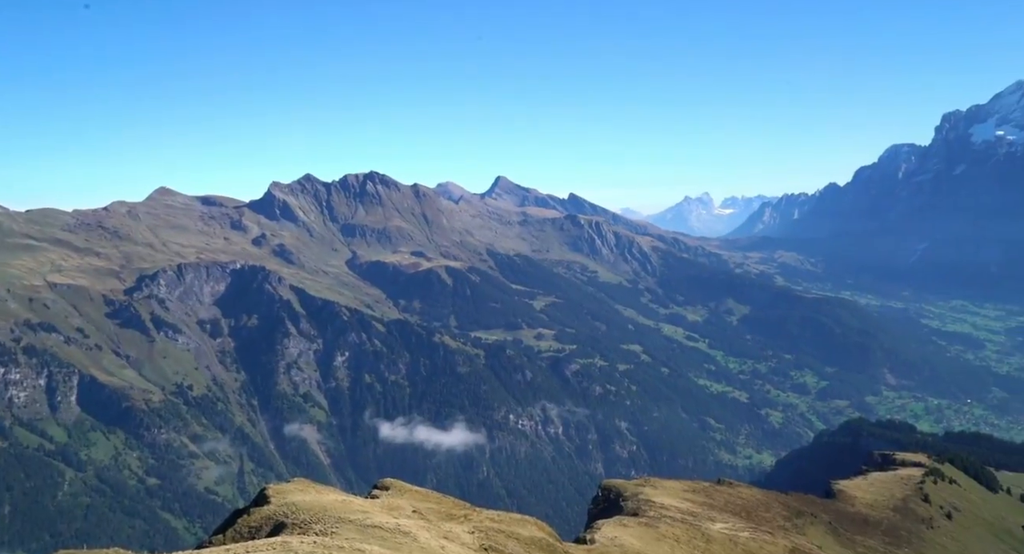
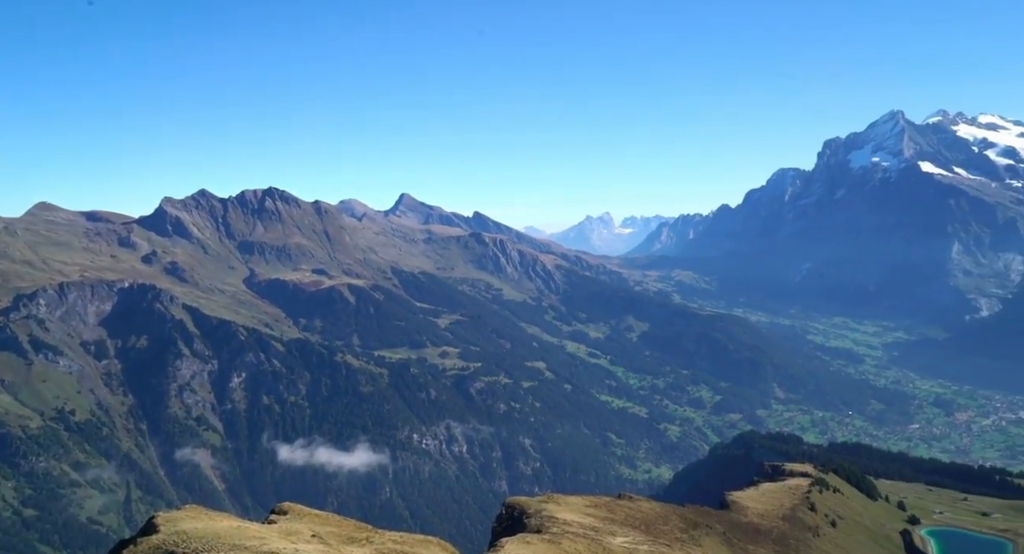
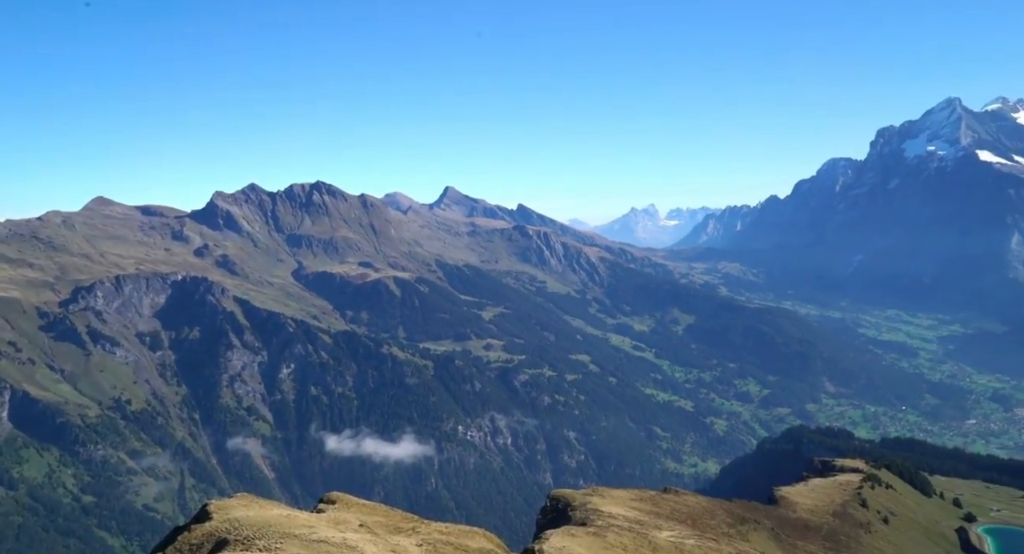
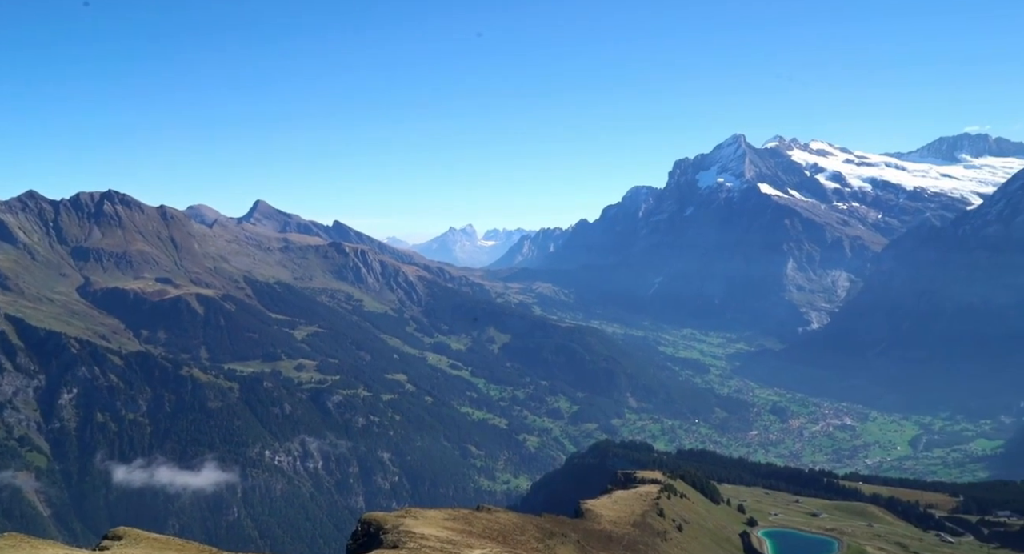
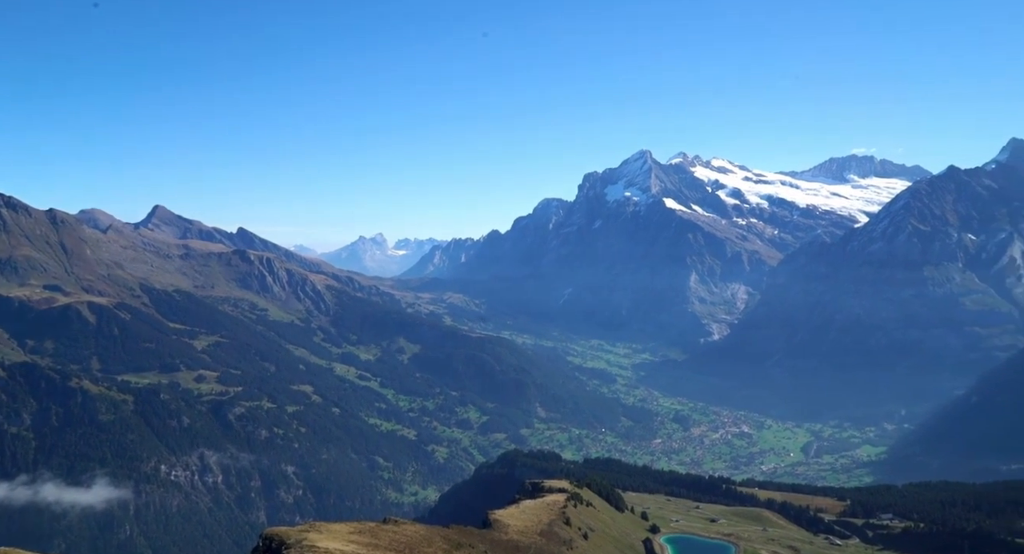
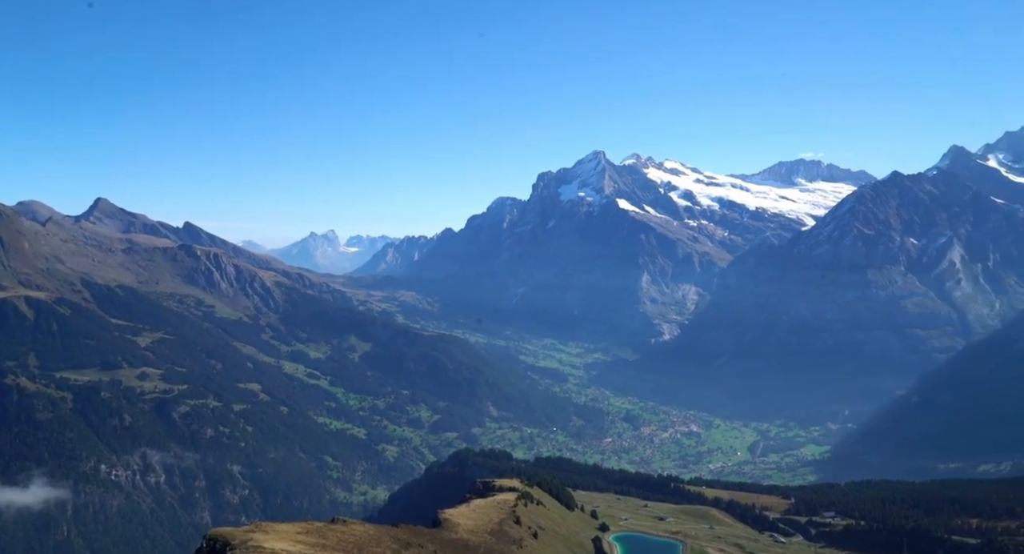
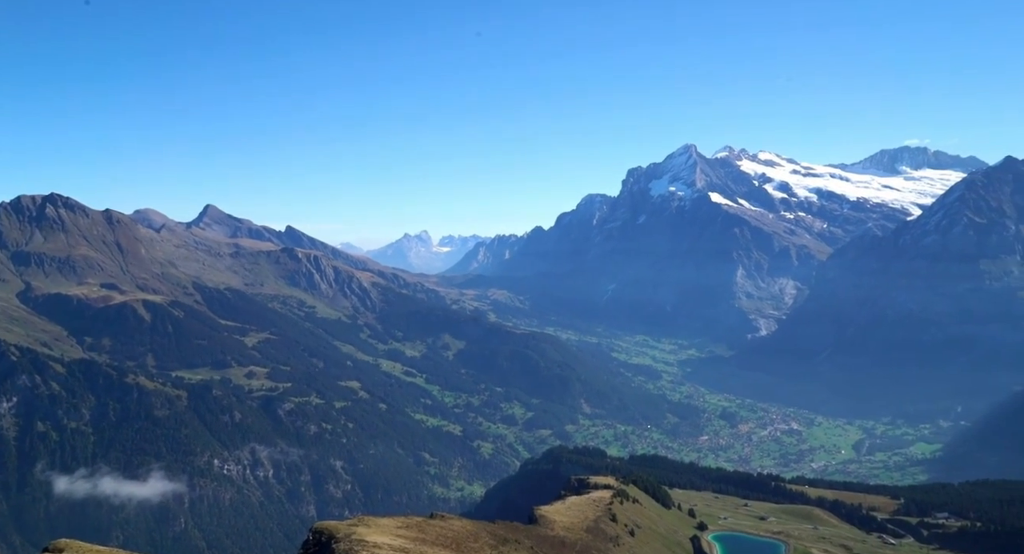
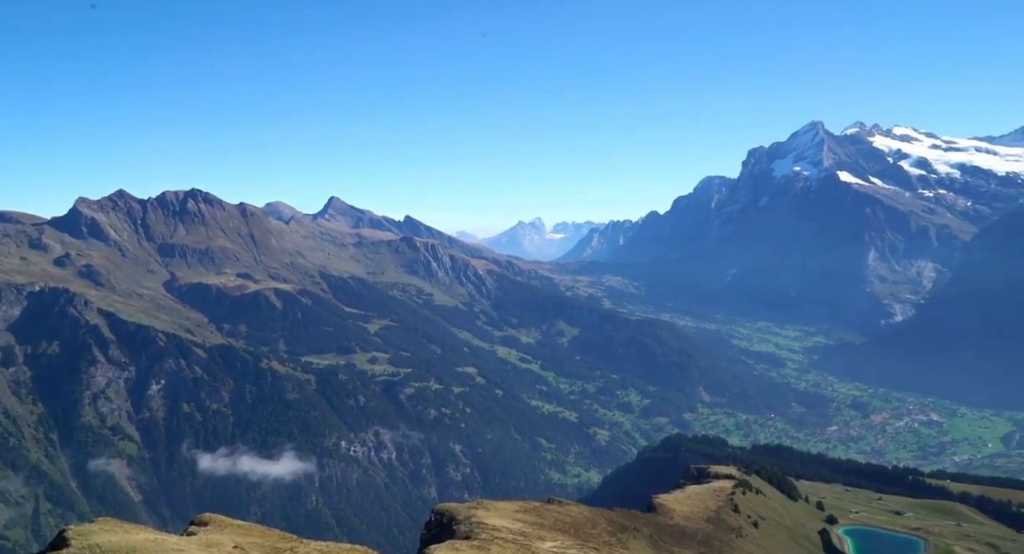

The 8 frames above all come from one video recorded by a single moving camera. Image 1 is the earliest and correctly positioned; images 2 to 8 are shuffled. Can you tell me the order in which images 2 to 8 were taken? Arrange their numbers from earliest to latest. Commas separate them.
3, 2, 8, 4, 7, 5, 6
